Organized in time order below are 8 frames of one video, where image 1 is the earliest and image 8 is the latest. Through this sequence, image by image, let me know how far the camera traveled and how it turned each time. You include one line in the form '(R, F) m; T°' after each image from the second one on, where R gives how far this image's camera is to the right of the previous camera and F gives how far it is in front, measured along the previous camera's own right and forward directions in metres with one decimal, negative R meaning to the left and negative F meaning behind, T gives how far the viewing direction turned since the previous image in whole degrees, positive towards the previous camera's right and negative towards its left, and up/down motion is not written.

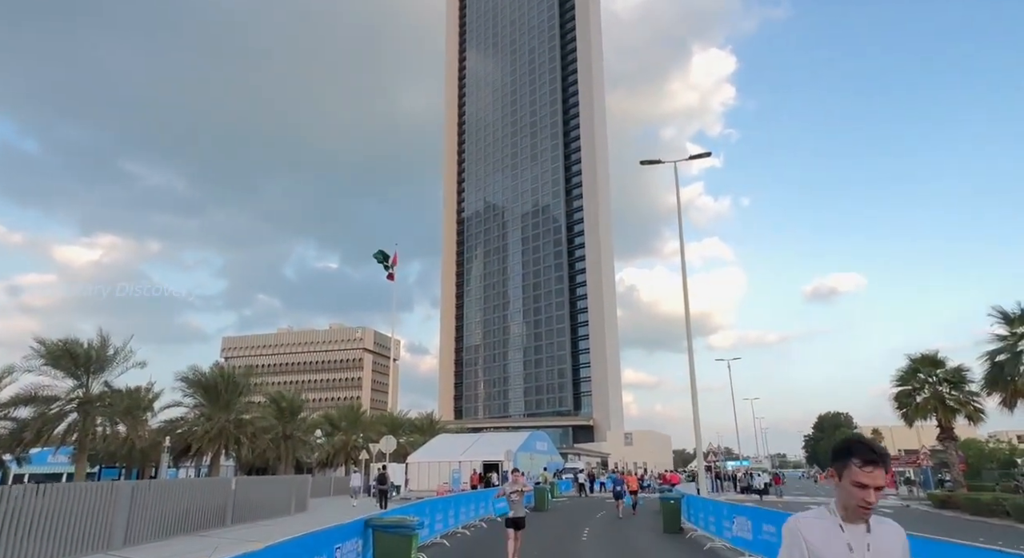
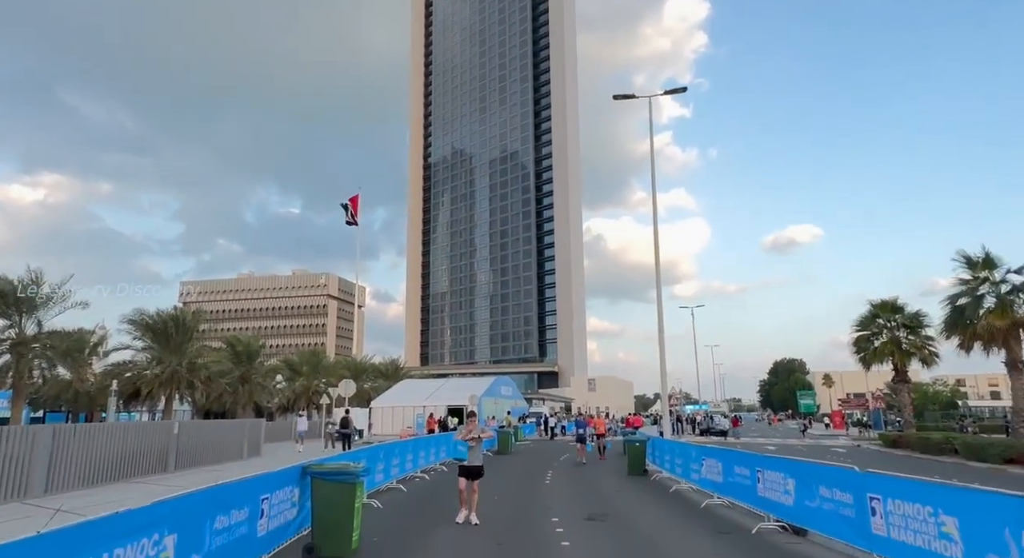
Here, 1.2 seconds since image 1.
(+0.1, +1.2) m; +3°
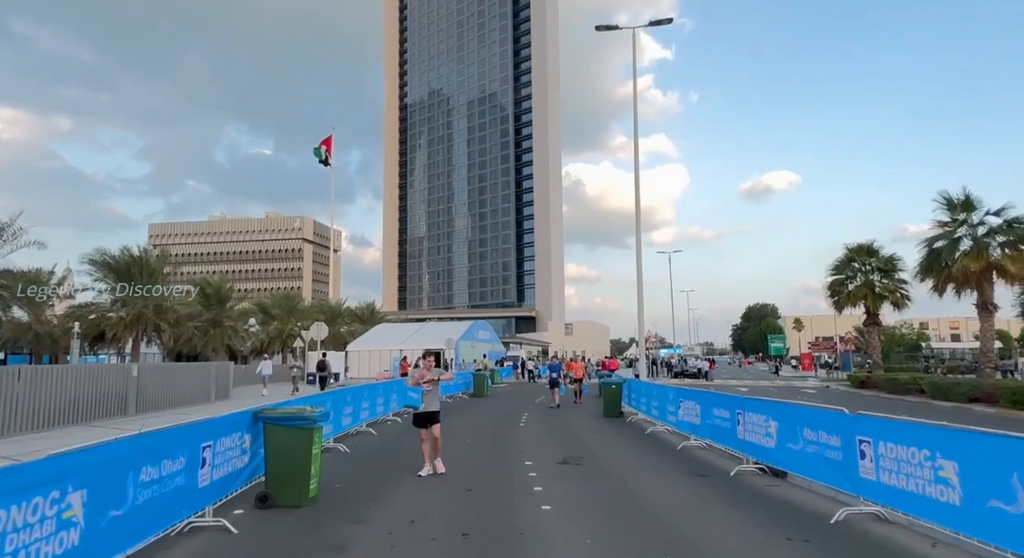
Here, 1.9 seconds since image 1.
(+0.1, +0.8) m; +2°
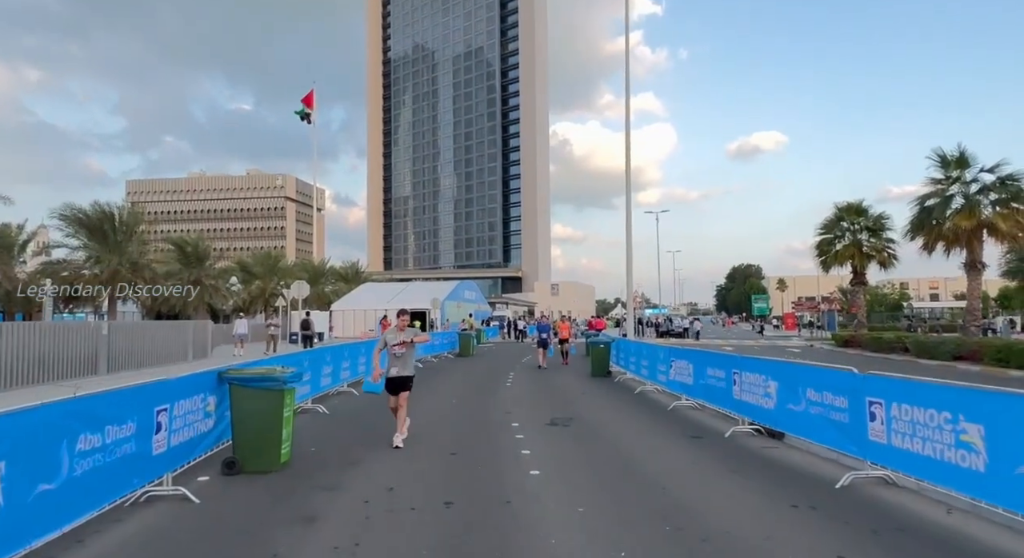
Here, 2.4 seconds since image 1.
(0.0, +0.6) m; +1°
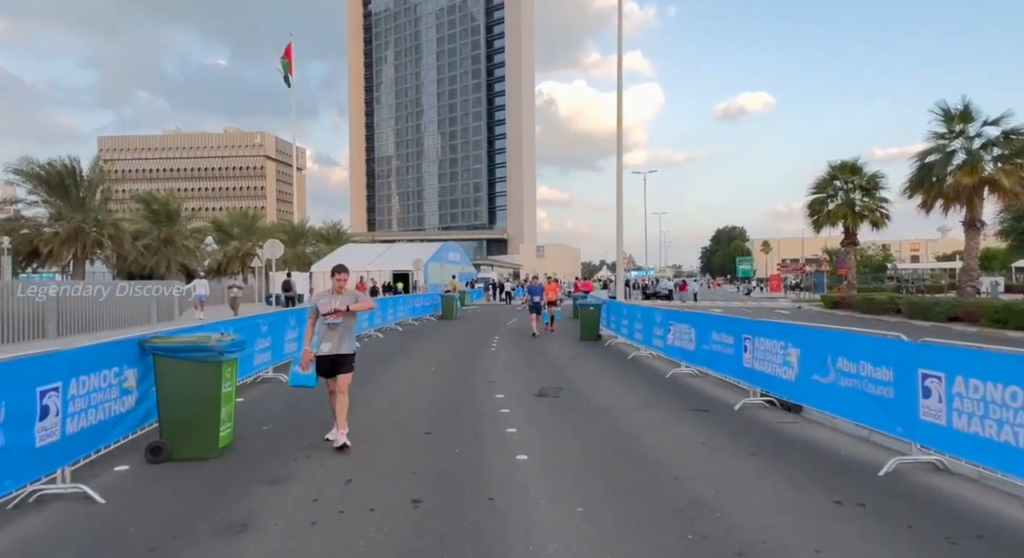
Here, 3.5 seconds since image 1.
(0.0, +1.3) m; +1°
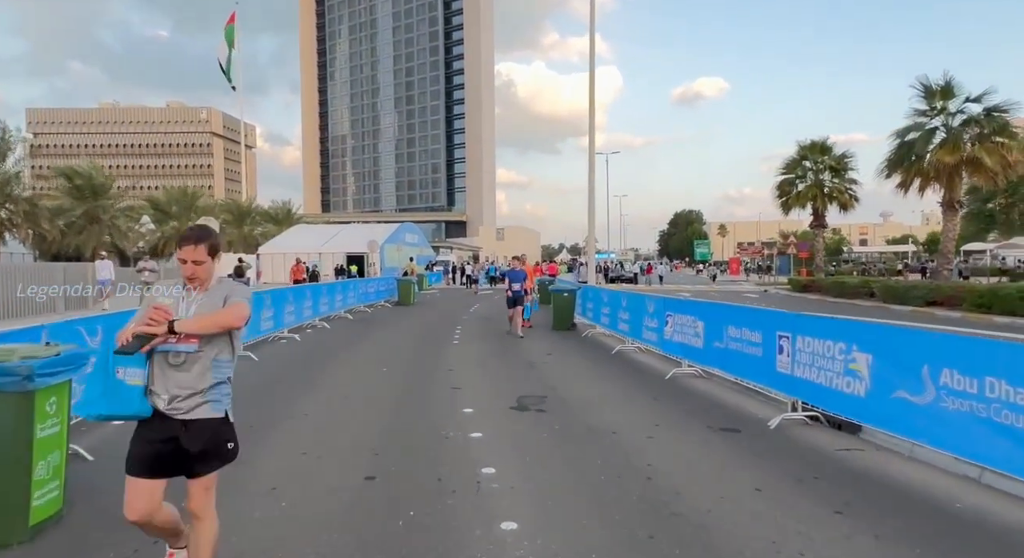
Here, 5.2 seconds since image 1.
(-0.2, +2.2) m; +4°
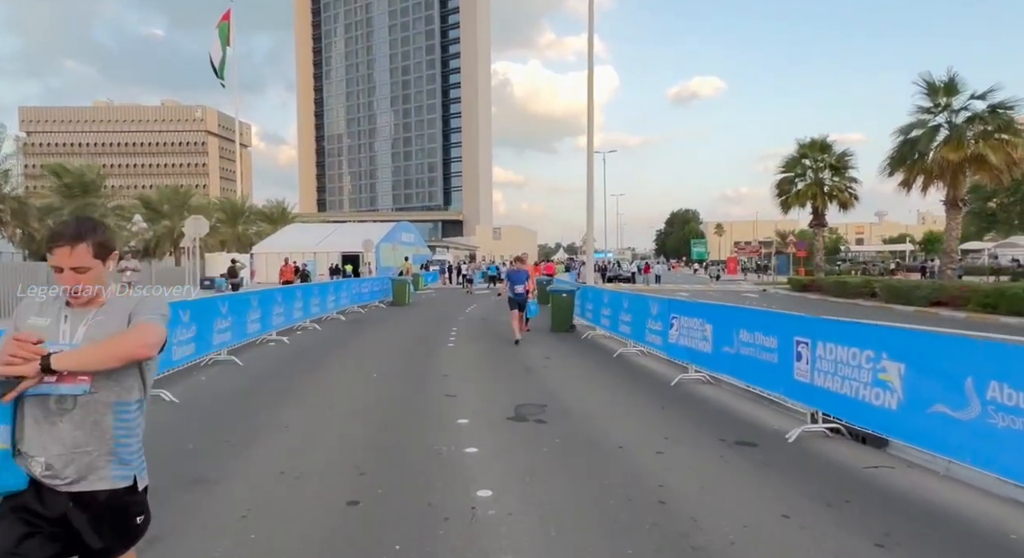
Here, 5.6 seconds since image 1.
(0.0, +0.5) m; 0°
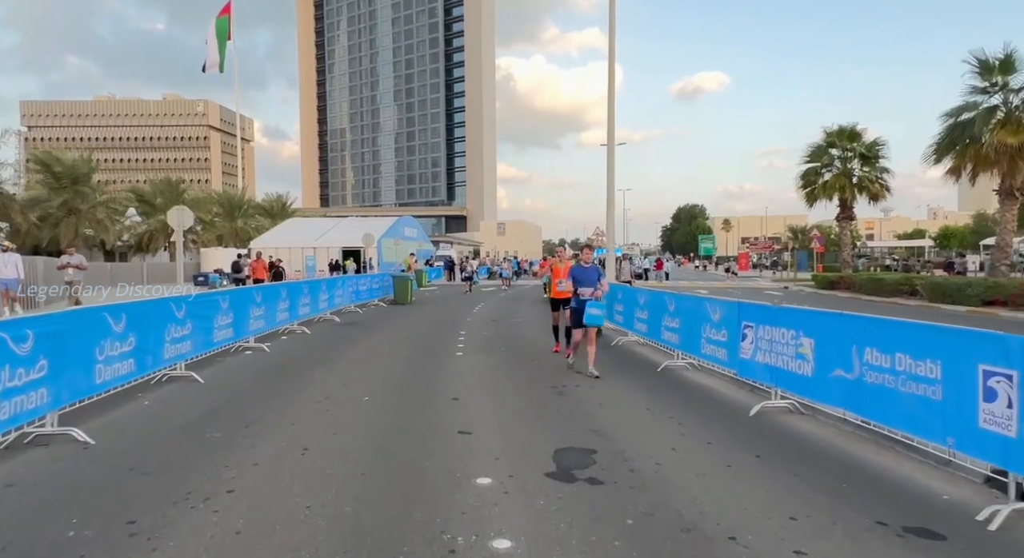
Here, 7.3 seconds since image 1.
(-0.3, +2.3) m; 0°
